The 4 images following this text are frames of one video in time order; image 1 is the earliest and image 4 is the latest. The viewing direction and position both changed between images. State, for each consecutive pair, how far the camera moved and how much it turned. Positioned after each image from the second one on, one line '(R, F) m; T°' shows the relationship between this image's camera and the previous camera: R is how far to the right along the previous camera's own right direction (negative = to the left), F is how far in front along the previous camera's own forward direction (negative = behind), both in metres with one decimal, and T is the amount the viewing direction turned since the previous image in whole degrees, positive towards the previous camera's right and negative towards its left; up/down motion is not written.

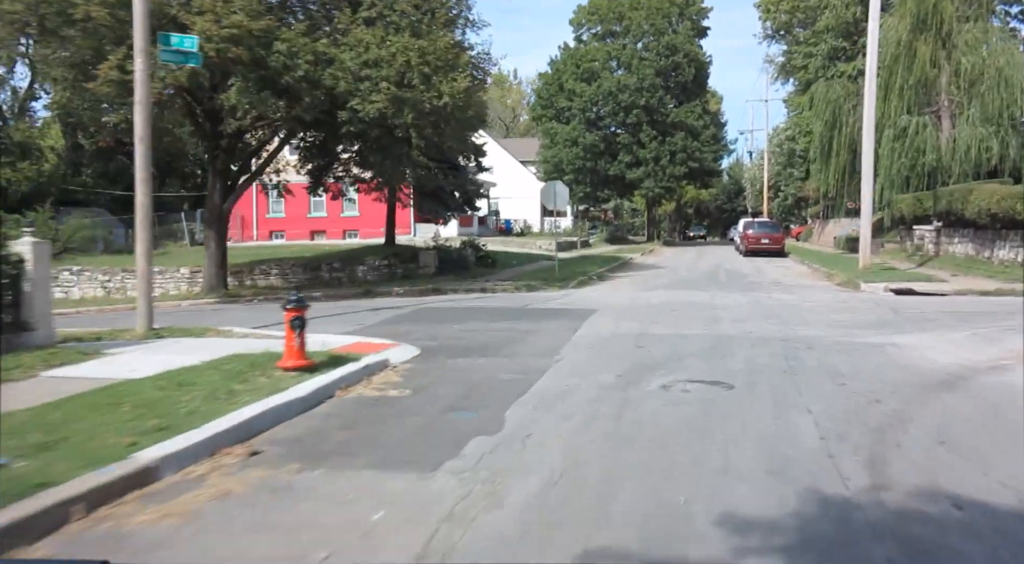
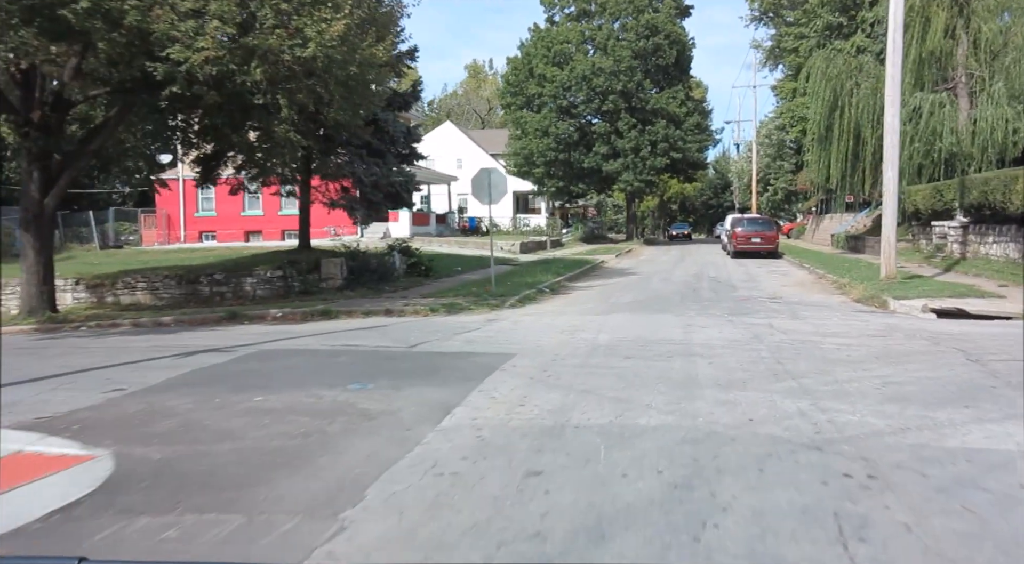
(+1.6, +5.2) m; +1°
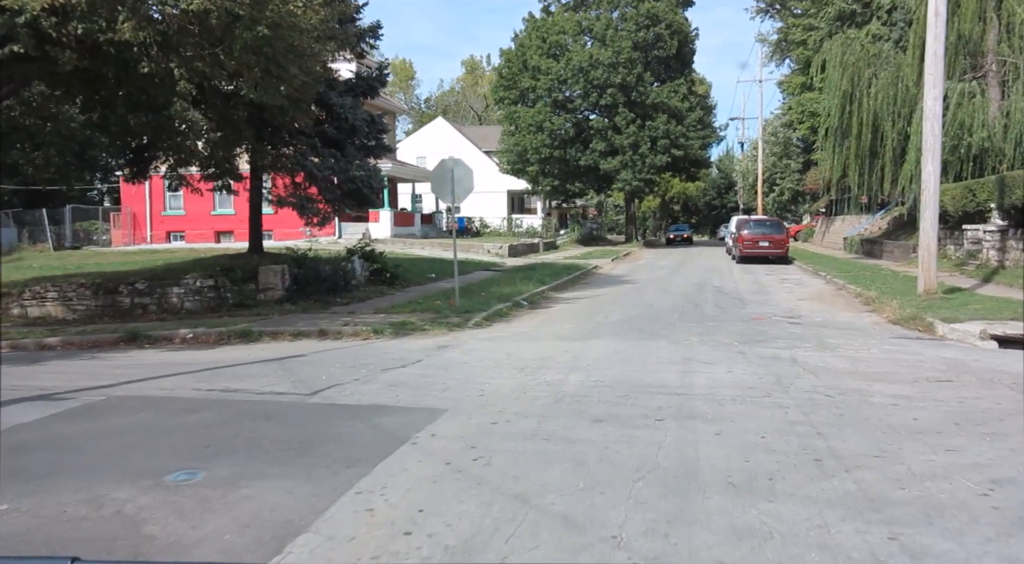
(+0.7, +2.9) m; 0°
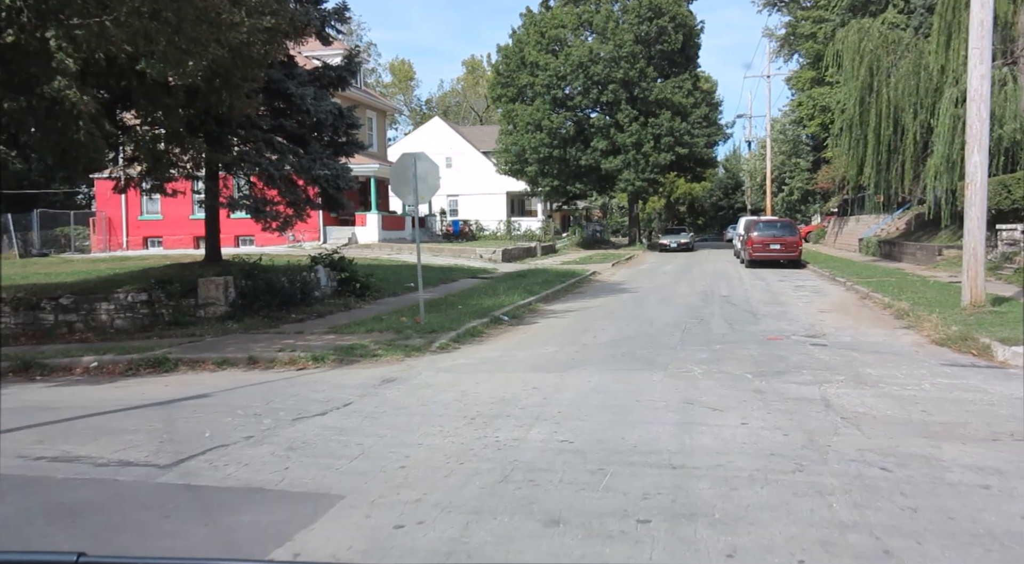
(+0.6, +2.2) m; -1°
